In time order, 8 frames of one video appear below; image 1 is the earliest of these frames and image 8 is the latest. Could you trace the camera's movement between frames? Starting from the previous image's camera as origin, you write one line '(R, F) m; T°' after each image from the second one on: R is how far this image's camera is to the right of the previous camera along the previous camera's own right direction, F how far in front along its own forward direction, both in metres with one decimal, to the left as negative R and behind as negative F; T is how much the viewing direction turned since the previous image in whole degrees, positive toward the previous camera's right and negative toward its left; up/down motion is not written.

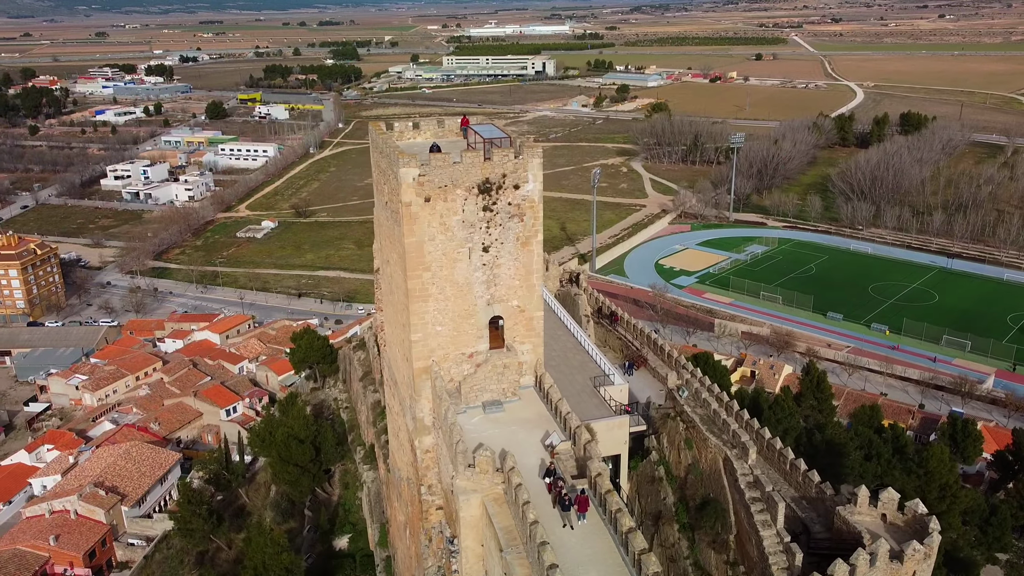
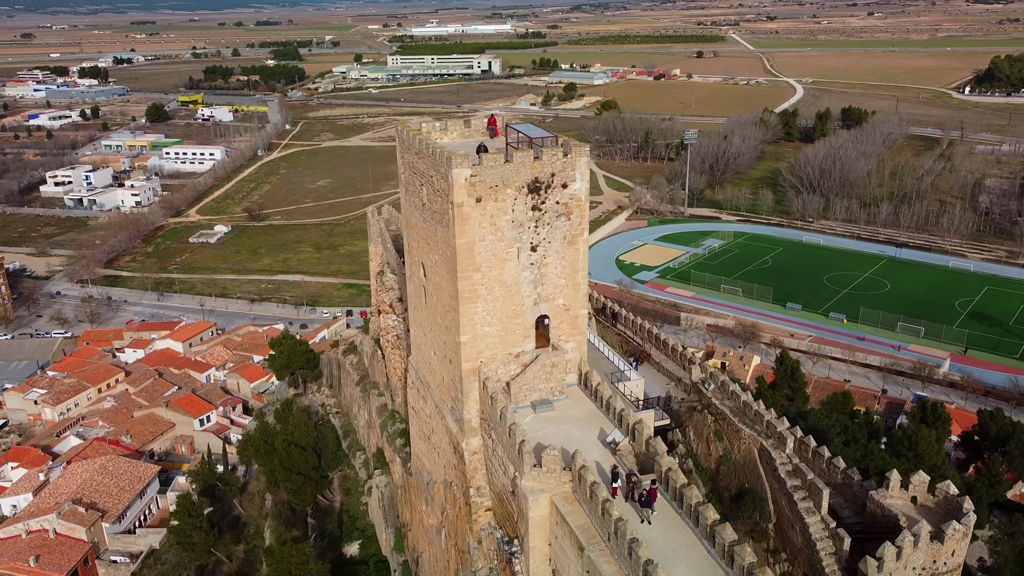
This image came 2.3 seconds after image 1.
(-1.5, +0.1) m; +4°
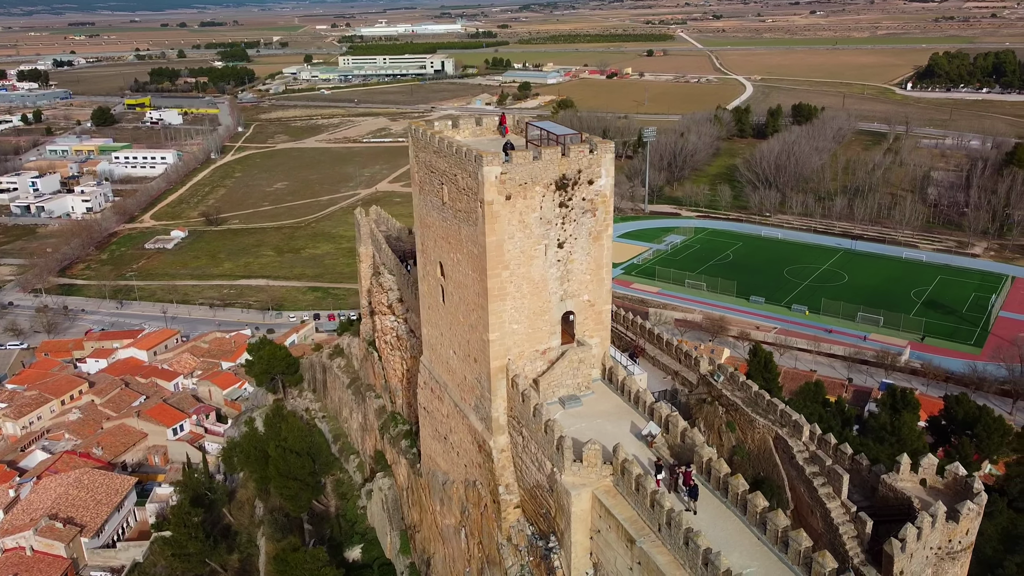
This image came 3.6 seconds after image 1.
(-1.1, 0.0) m; +3°
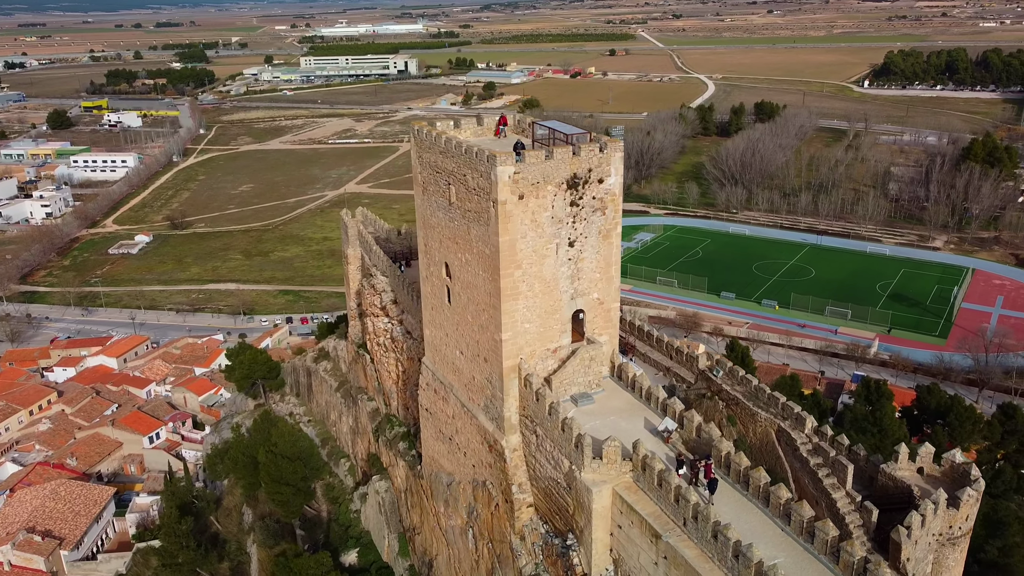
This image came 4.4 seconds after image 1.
(-0.7, 0.0) m; +2°
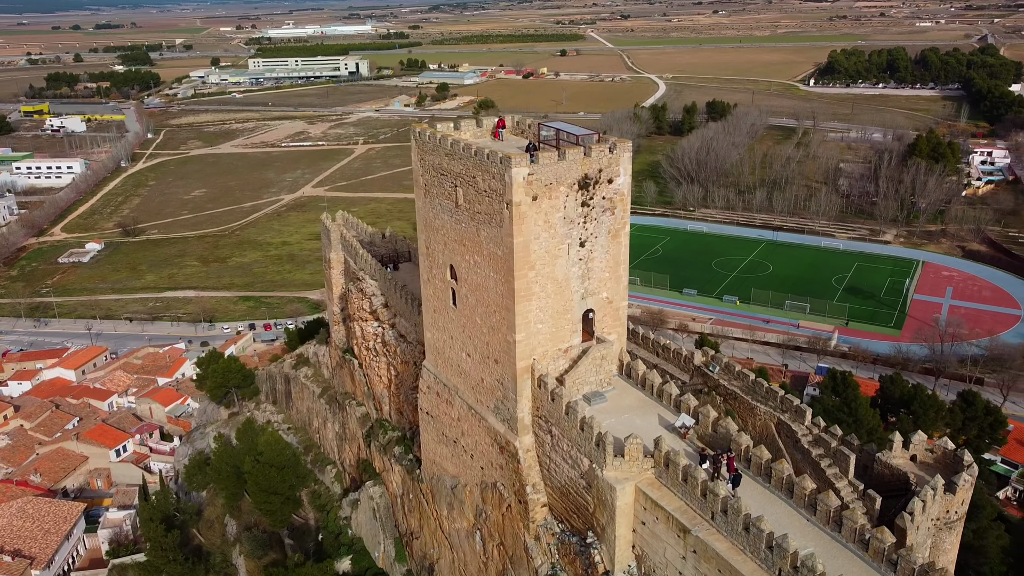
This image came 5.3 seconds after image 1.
(-0.9, 0.0) m; +3°
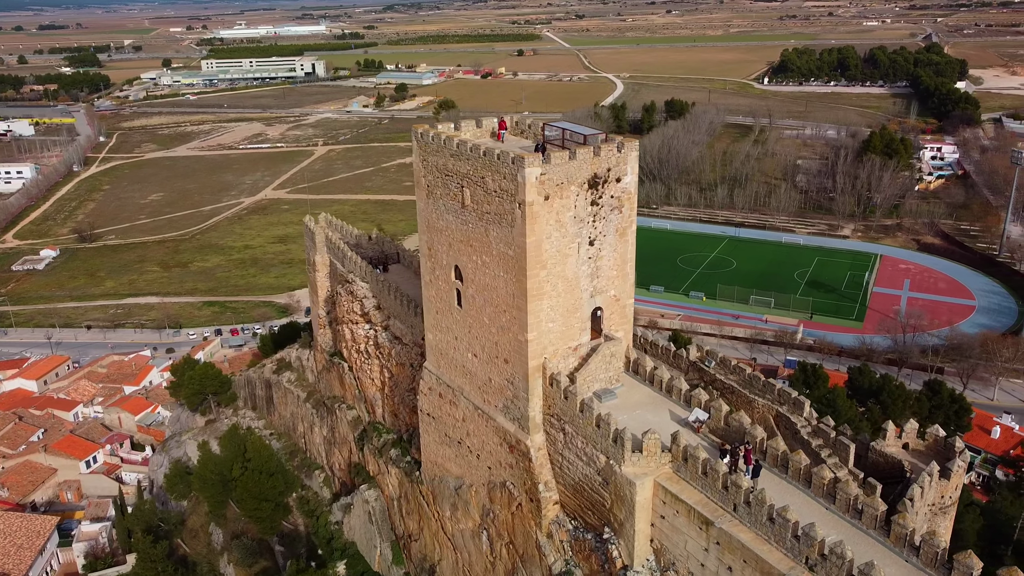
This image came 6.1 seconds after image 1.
(-0.8, 0.0) m; +3°
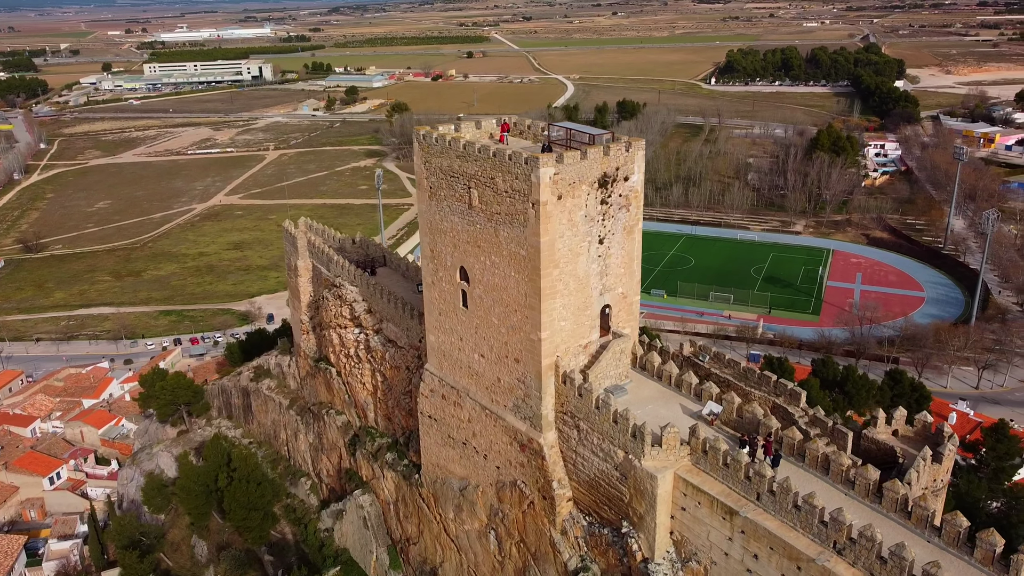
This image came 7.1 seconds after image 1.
(-0.9, 0.0) m; +3°
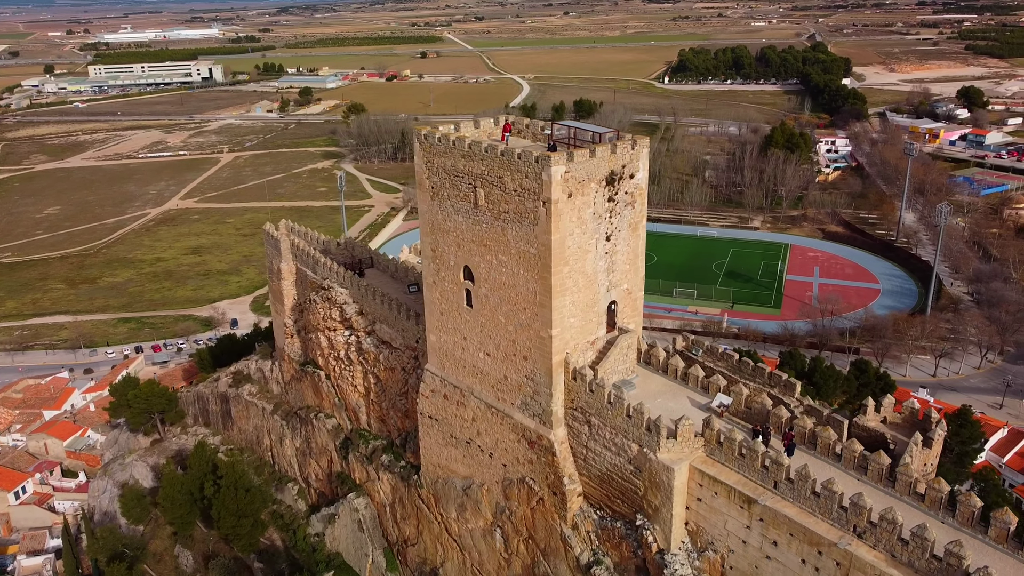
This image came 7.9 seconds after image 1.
(-0.8, 0.0) m; +3°
